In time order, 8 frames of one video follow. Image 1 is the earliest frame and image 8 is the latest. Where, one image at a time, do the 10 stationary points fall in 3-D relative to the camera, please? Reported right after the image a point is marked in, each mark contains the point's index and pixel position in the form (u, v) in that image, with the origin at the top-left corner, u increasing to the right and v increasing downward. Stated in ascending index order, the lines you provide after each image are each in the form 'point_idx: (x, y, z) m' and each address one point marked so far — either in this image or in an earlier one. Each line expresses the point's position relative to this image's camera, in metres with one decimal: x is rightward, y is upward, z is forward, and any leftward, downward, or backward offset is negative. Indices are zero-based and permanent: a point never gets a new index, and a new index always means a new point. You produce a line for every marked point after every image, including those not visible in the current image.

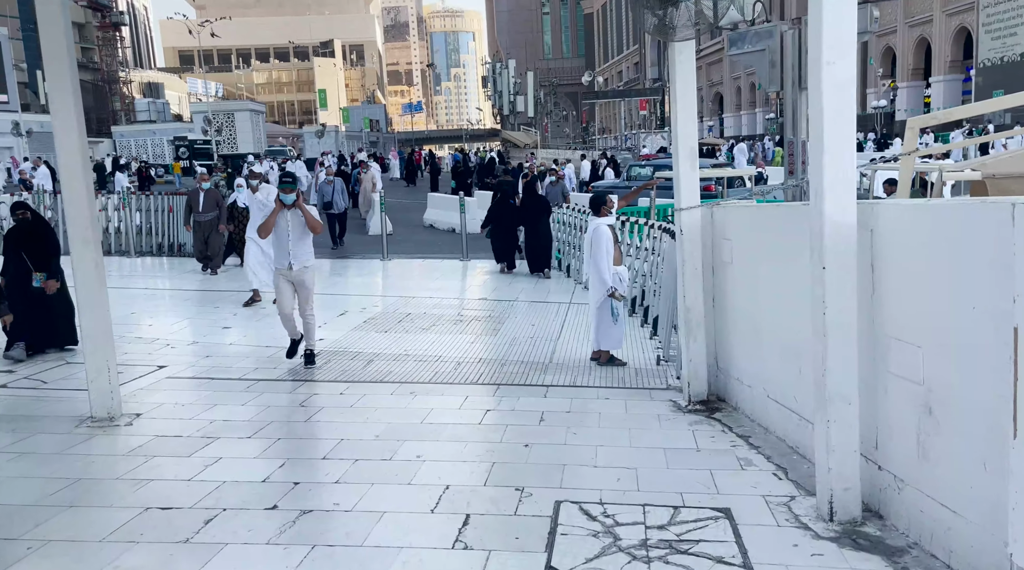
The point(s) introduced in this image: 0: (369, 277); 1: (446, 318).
0: (-2.4, +0.1, +15.6) m
1: (-0.8, -0.4, +11.4) m
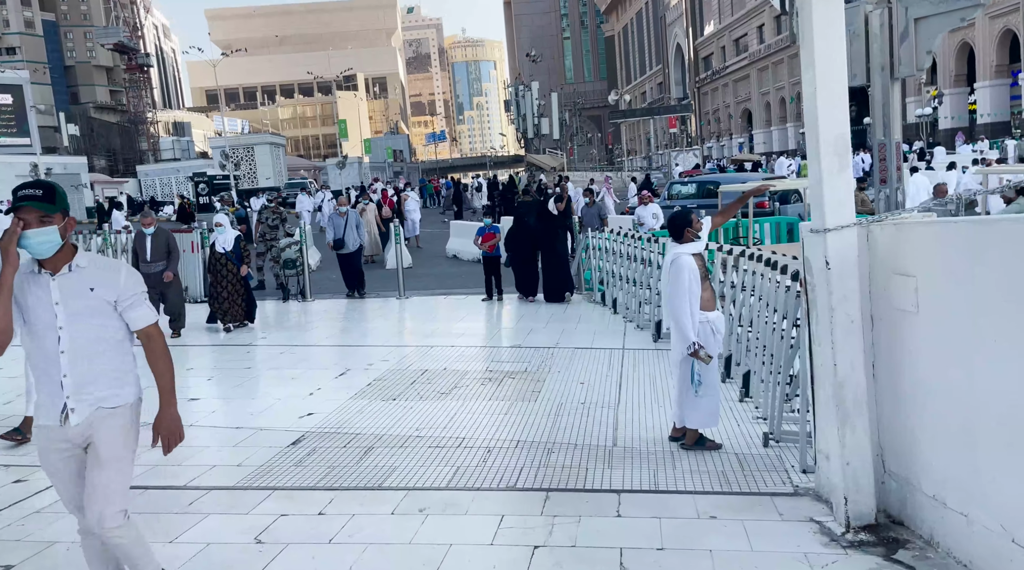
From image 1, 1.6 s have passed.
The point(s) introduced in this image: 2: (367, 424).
0: (-1.8, -0.5, +13.3) m
1: (-0.4, -0.9, +9.0) m
2: (-1.1, -1.1, +7.2) m
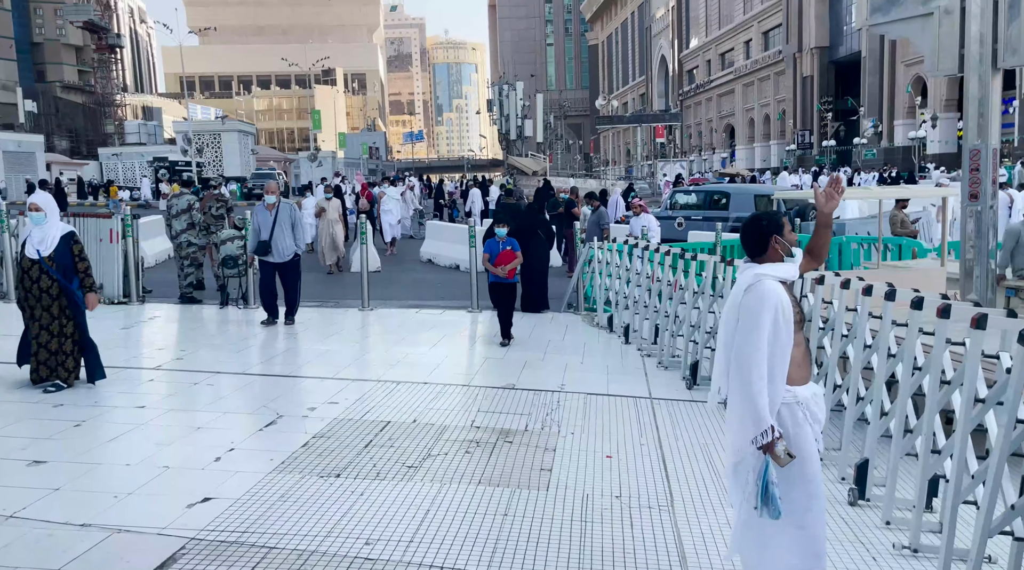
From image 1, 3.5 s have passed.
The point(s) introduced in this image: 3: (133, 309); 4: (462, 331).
0: (-2.0, -0.7, +10.7) m
1: (-0.4, -1.1, +6.4) m
2: (-1.1, -1.2, +4.6) m
3: (-5.0, -0.3, +12.3) m
4: (-0.7, -0.6, +11.6) m
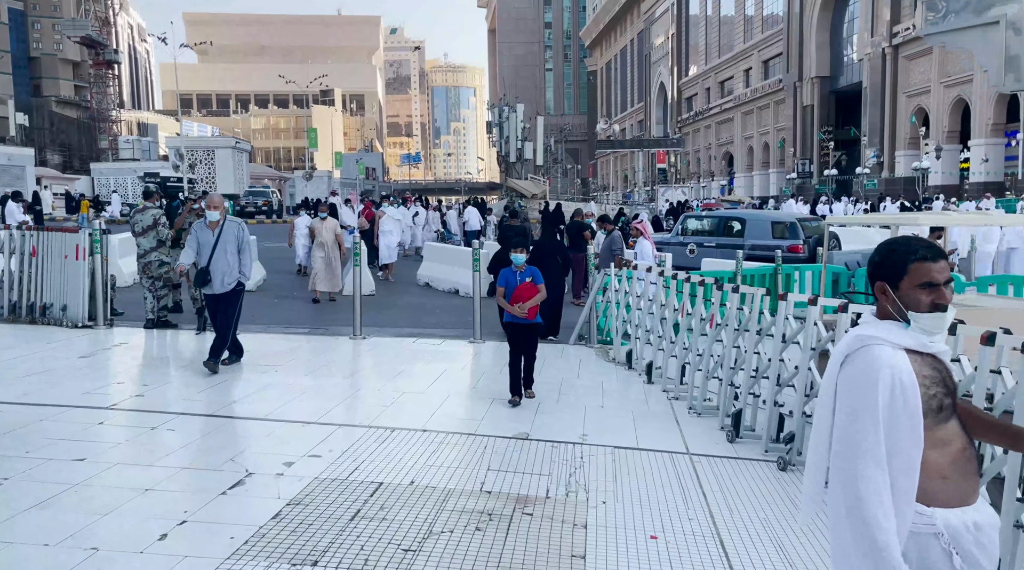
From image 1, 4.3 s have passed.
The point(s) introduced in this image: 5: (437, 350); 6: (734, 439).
0: (-1.9, -0.9, +9.5) m
1: (-0.3, -1.3, +5.2) m
2: (-1.0, -1.3, +3.4) m
3: (-4.9, -0.6, +11.1) m
4: (-0.6, -0.9, +10.4) m
5: (-0.9, -0.8, +11.4) m
6: (+1.7, -1.2, +7.2) m
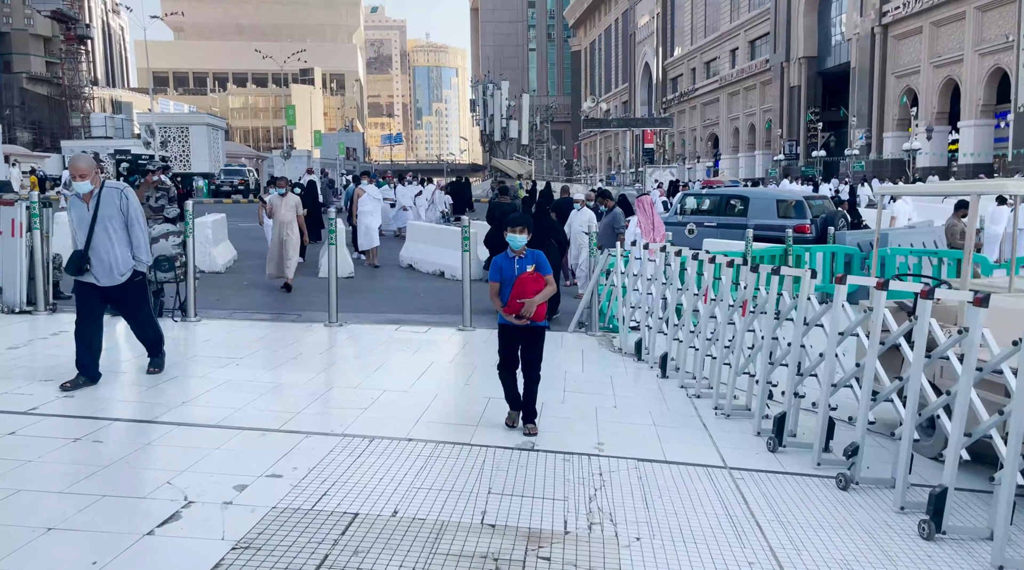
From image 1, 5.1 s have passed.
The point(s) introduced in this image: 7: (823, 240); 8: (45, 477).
0: (-1.9, -0.8, +8.3) m
1: (-0.2, -1.2, +4.1) m
2: (-0.9, -1.3, +2.3) m
3: (-5.0, -0.4, +9.8) m
4: (-0.7, -0.7, +9.3) m
5: (-1.0, -0.6, +10.2) m
6: (+1.7, -1.1, +6.1) m
7: (+5.8, +0.9, +17.4) m
8: (-2.4, -1.0, +4.8) m
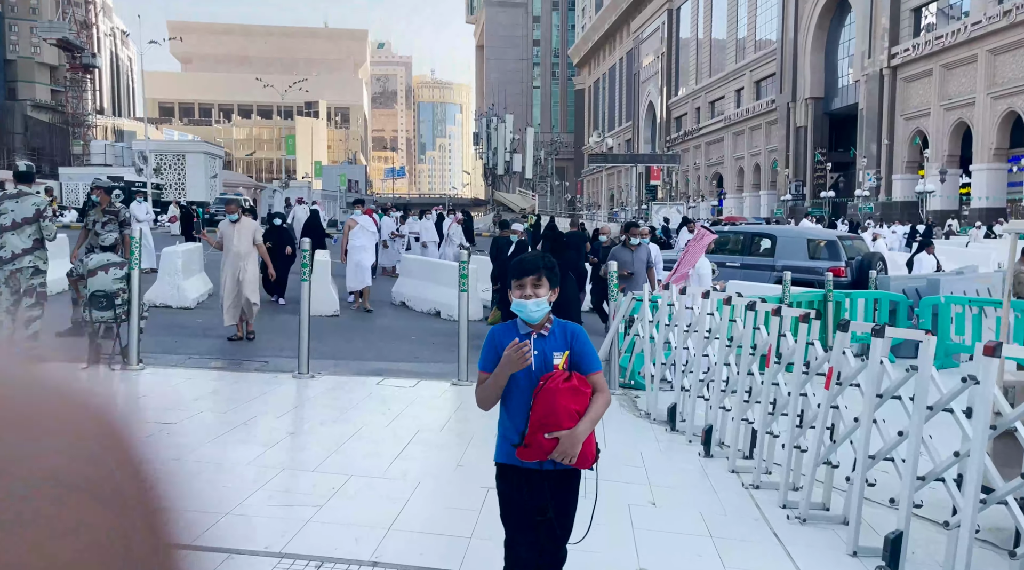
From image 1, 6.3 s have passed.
0: (-1.9, -1.1, +6.6) m
1: (-0.2, -1.4, +2.3) m
2: (-0.9, -1.4, +0.5) m
3: (-4.9, -0.7, +8.1) m
4: (-0.6, -1.1, +7.5) m
5: (-0.9, -1.0, +8.5) m
6: (+1.8, -1.4, +4.4) m
7: (+5.9, 0.0, +15.7) m
8: (-2.3, -1.2, +3.1) m
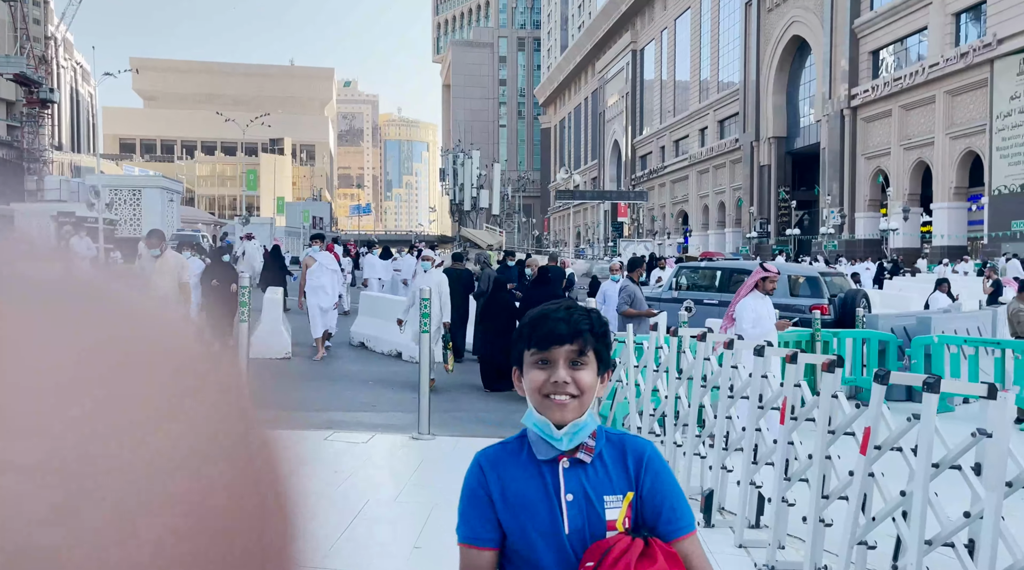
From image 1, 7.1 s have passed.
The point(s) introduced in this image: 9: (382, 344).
0: (-2.1, -1.3, +5.5) m
1: (-0.2, -1.5, +1.3) m
2: (-0.8, -1.4, -0.5) m
3: (-5.2, -1.0, +6.9) m
4: (-0.8, -1.4, +6.5) m
5: (-1.2, -1.4, +7.5) m
6: (+1.7, -1.6, +3.4) m
7: (+5.4, -0.6, +14.9) m
8: (-2.4, -1.3, +2.0) m
9: (-1.9, -0.9, +13.9) m
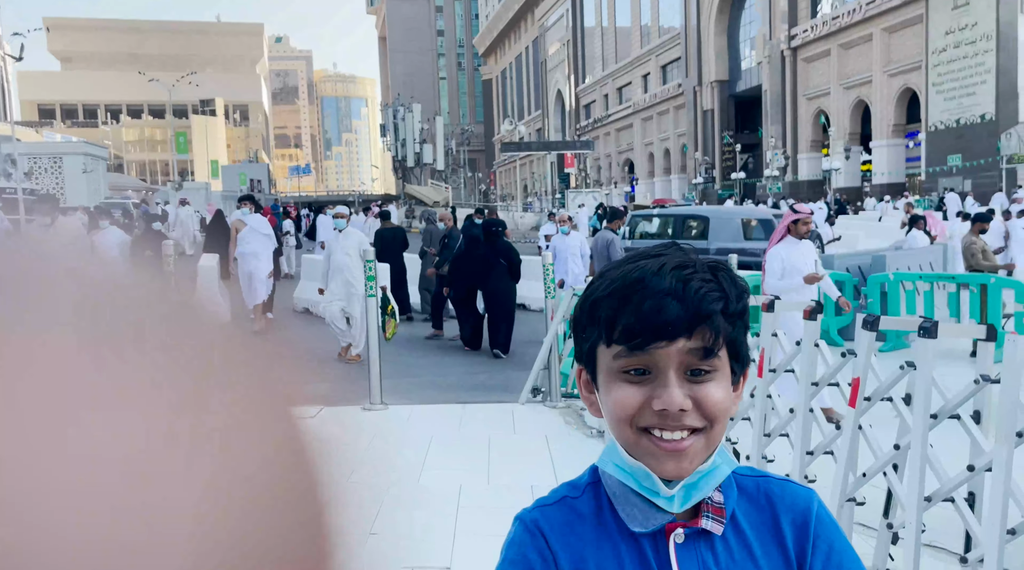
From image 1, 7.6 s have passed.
0: (-2.3, -1.2, +4.8) m
1: (-0.2, -1.4, +0.6) m
2: (-0.7, -1.5, -1.2) m
3: (-5.5, -1.0, +6.0) m
4: (-1.1, -1.2, +5.8) m
5: (-1.5, -1.1, +6.7) m
6: (+1.6, -1.4, +2.9) m
7: (+4.6, +0.3, +14.5) m
8: (-2.4, -1.4, +1.2) m
9: (-2.6, -0.4, +13.0) m
